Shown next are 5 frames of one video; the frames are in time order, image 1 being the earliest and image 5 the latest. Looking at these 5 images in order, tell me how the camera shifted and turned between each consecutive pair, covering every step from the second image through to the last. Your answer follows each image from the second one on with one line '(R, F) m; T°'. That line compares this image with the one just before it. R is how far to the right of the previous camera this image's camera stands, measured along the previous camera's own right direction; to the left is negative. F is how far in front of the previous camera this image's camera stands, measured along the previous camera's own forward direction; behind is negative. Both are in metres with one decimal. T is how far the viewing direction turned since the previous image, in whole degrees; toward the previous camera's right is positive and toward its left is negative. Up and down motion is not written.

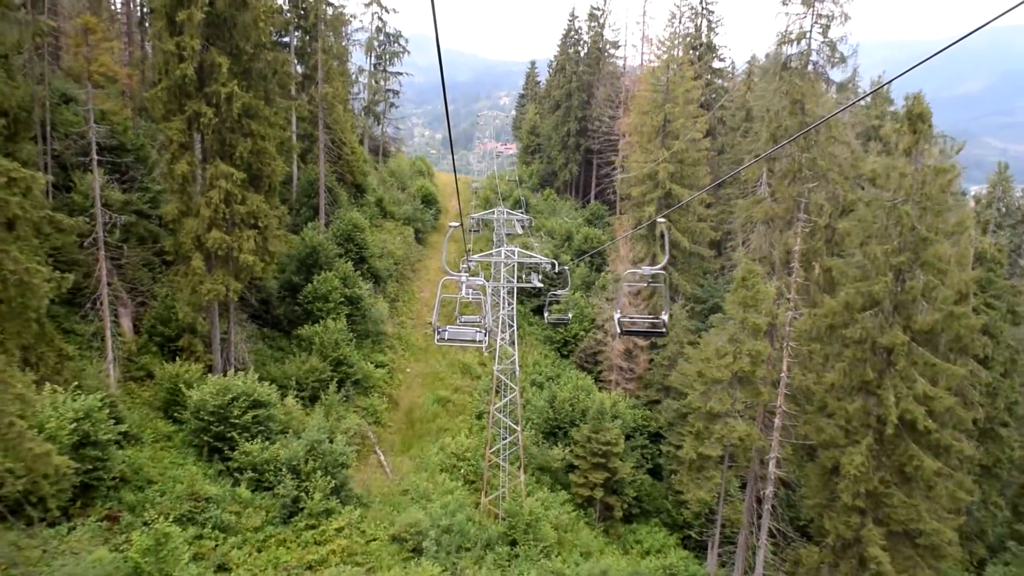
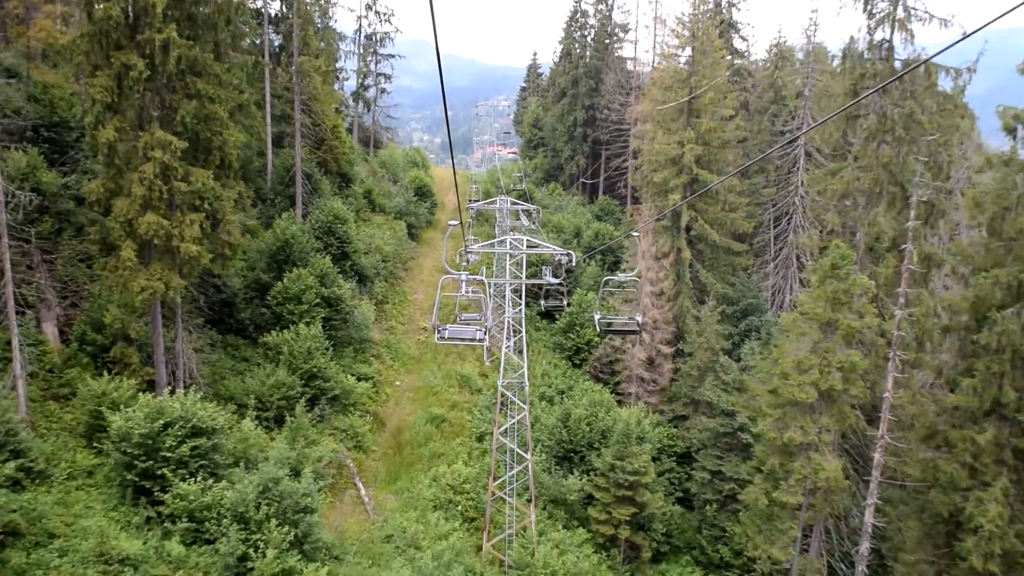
(-0.1, +3.5) m; 0°
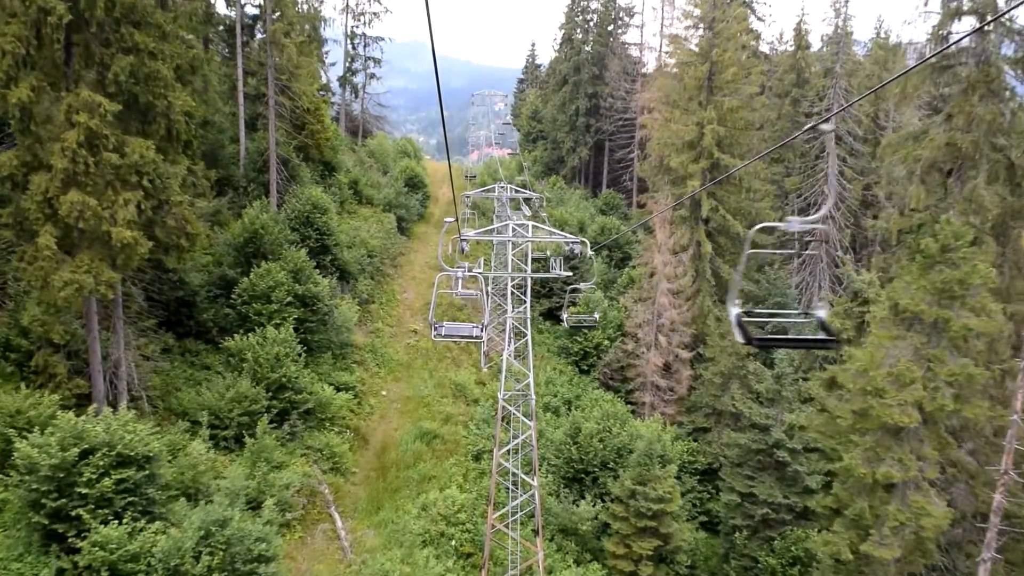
(-0.1, +2.5) m; 0°
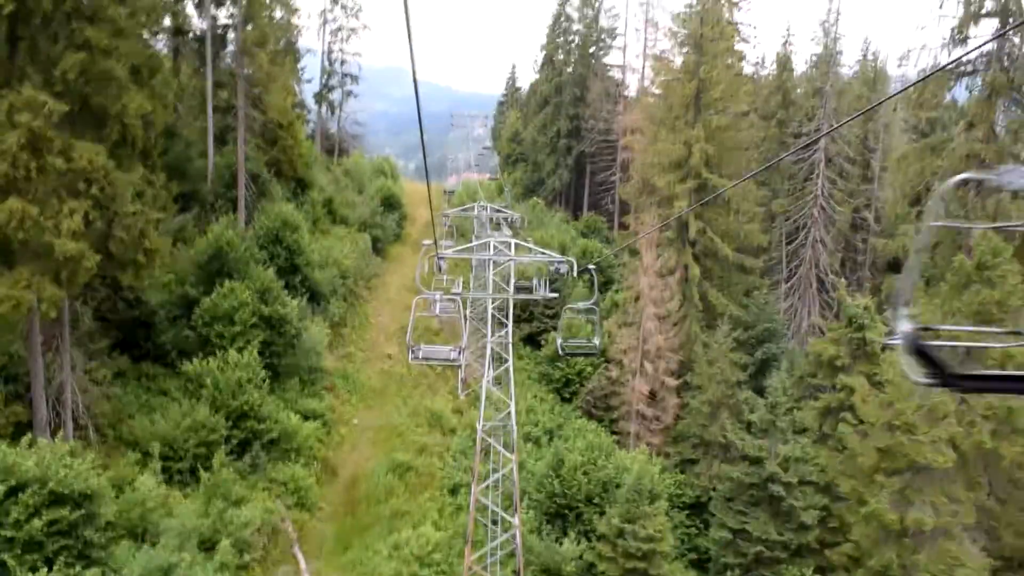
(0.0, +1.0) m; +1°
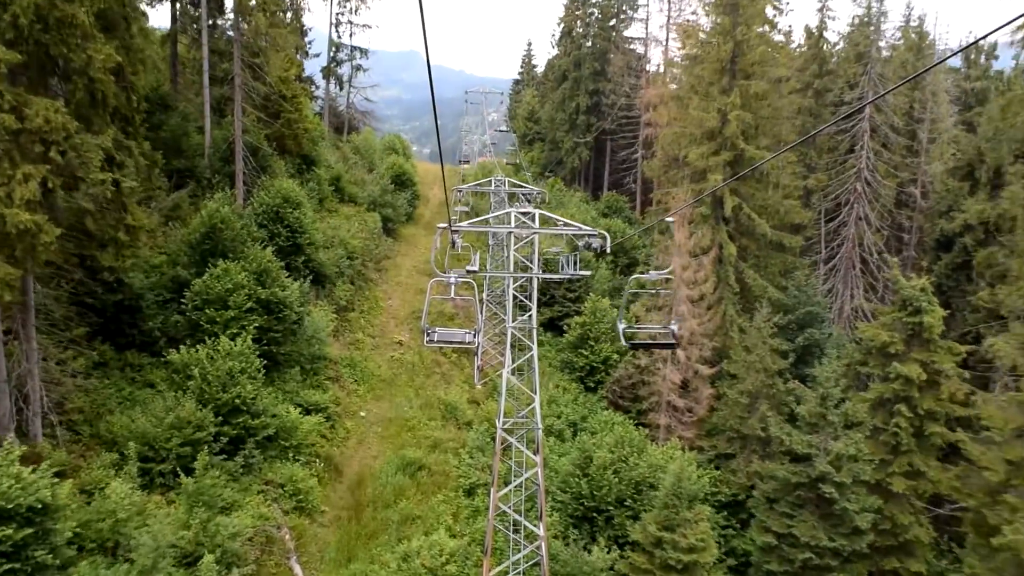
(-0.1, +1.5) m; -1°
